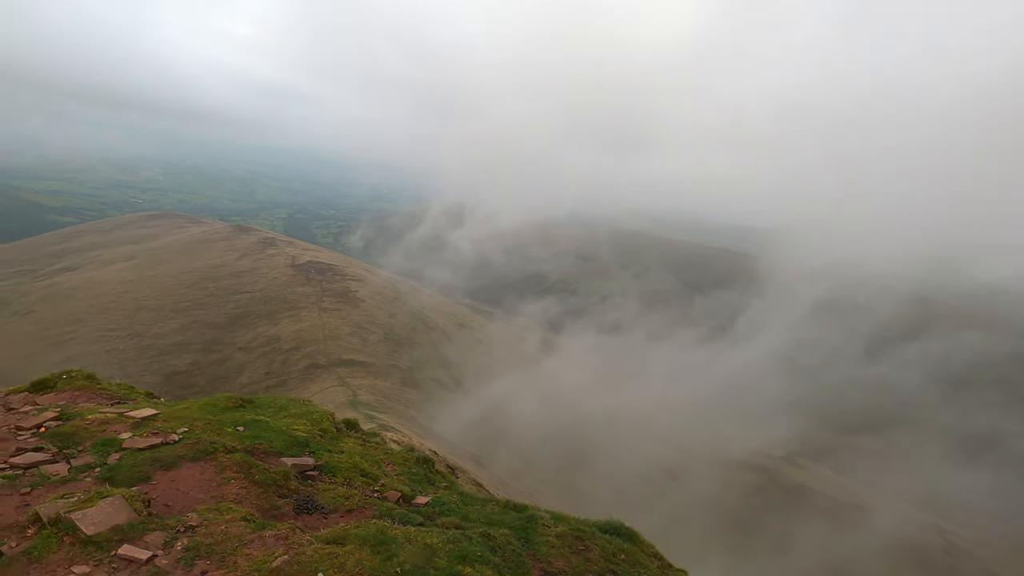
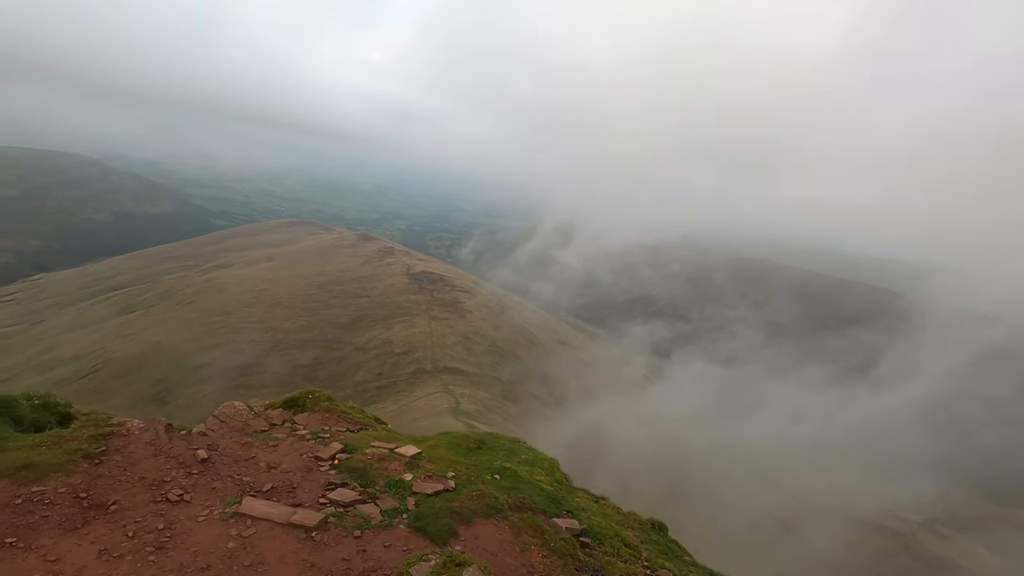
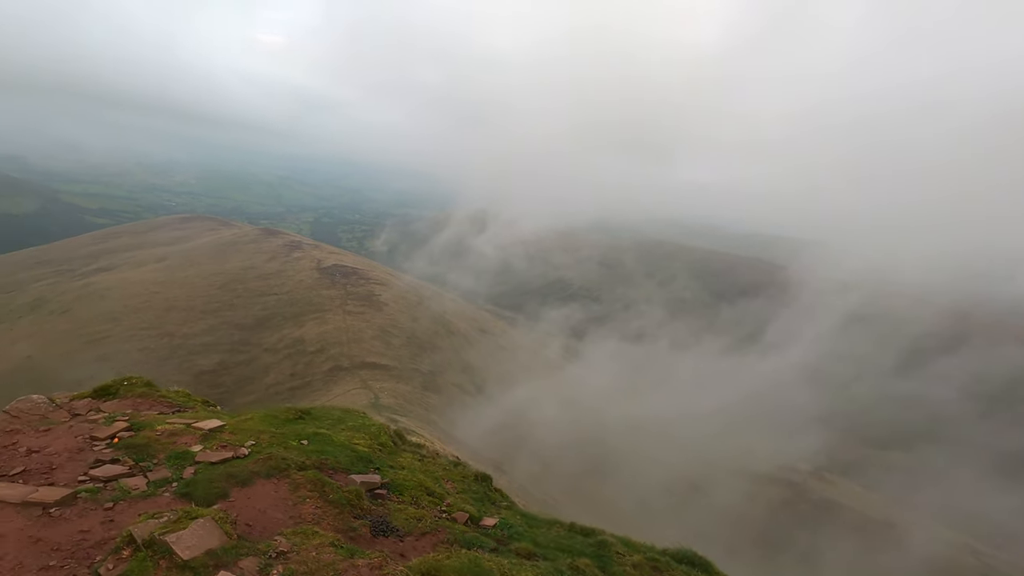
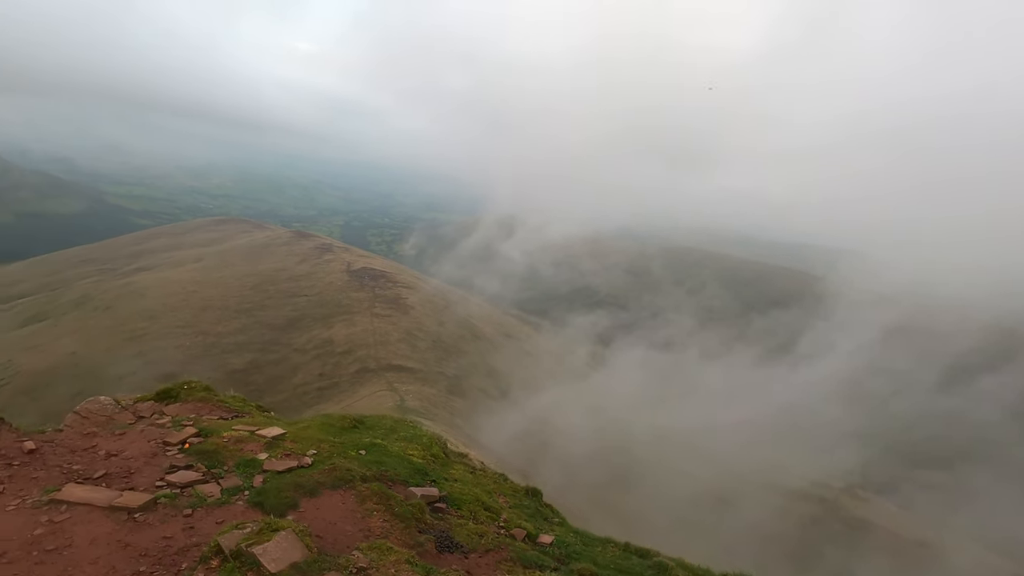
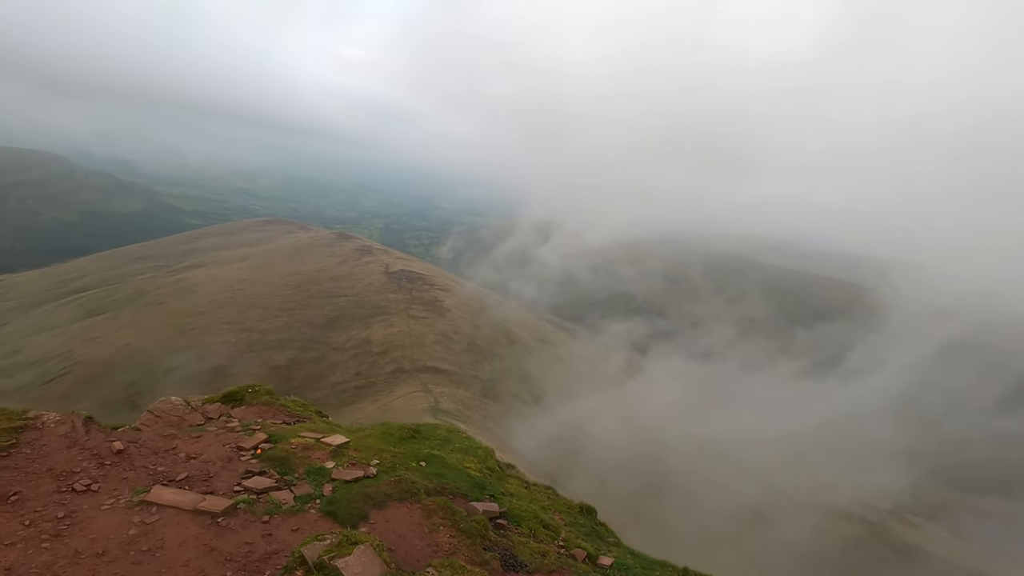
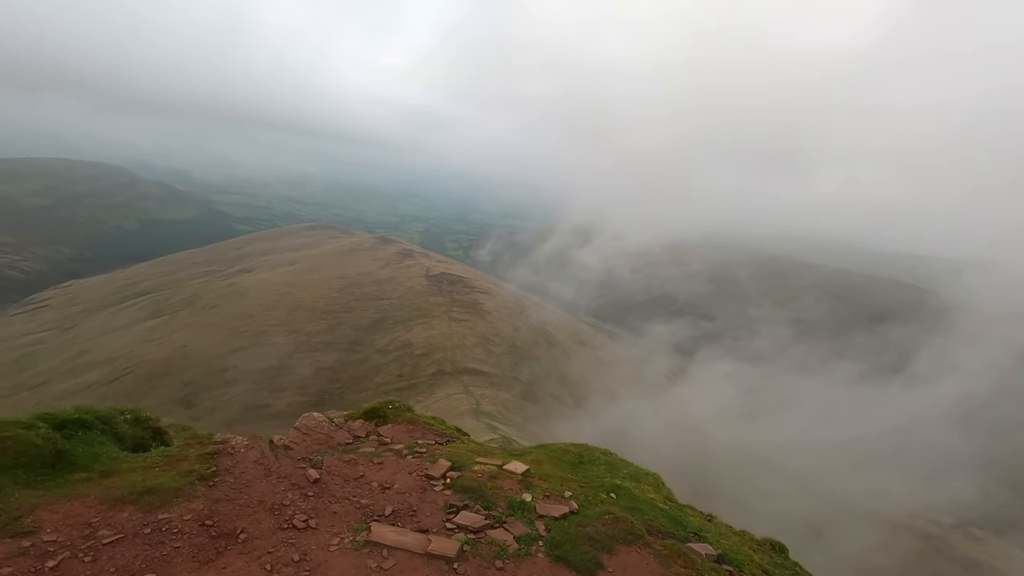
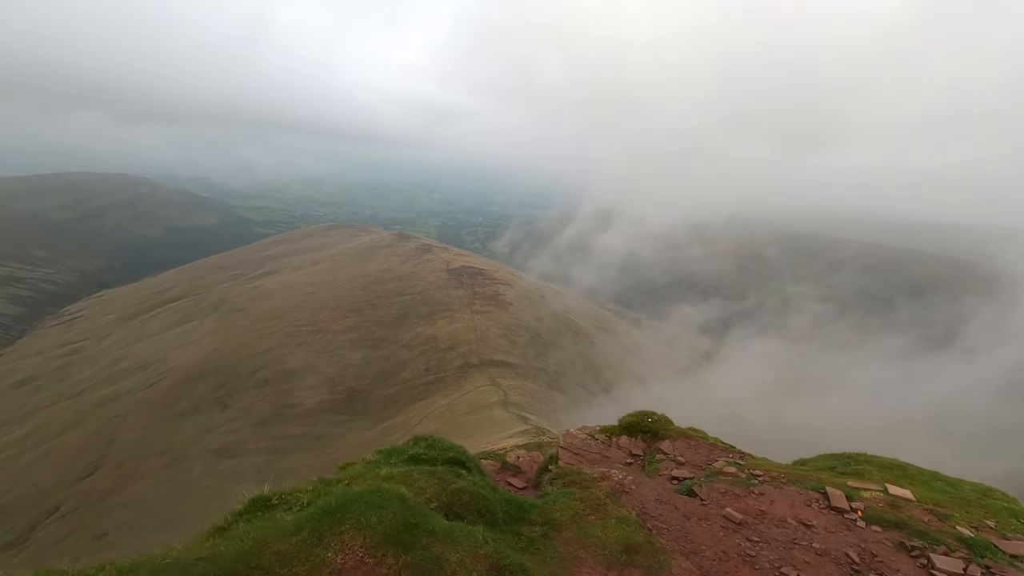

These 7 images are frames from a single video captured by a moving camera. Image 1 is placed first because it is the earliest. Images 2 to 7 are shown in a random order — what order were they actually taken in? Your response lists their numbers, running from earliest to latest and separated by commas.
3, 4, 5, 2, 6, 7
